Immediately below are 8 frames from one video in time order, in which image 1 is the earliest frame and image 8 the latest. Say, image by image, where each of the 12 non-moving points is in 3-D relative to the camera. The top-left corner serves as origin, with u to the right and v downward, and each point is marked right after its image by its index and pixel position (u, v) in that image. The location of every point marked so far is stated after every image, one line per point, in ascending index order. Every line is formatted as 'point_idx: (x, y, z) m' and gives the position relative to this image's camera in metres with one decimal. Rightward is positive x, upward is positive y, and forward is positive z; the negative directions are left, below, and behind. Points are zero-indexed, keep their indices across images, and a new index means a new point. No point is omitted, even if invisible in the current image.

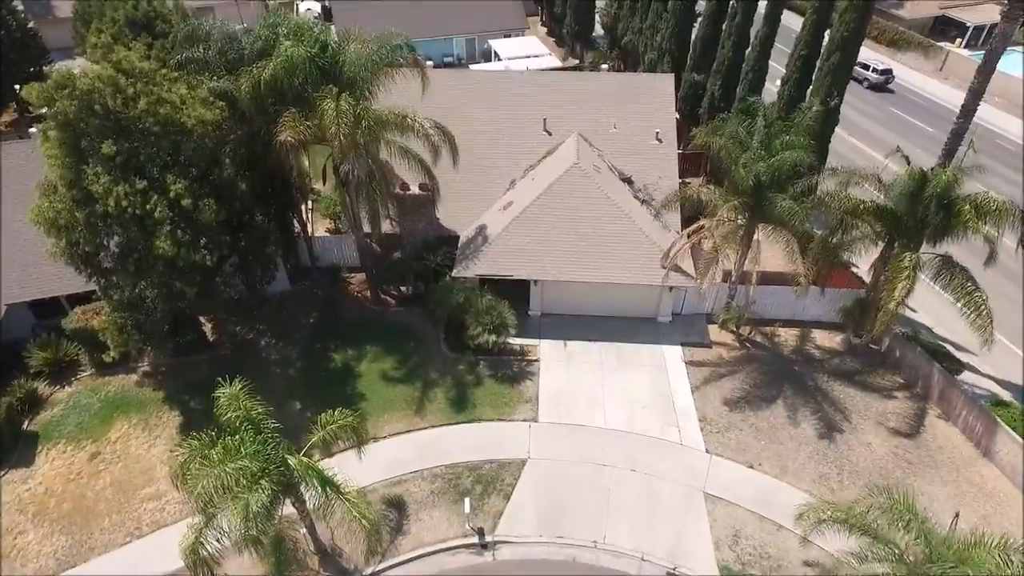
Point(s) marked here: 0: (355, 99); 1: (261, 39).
0: (-4.4, +5.2, +19.1) m
1: (-7.2, +7.1, +19.6) m
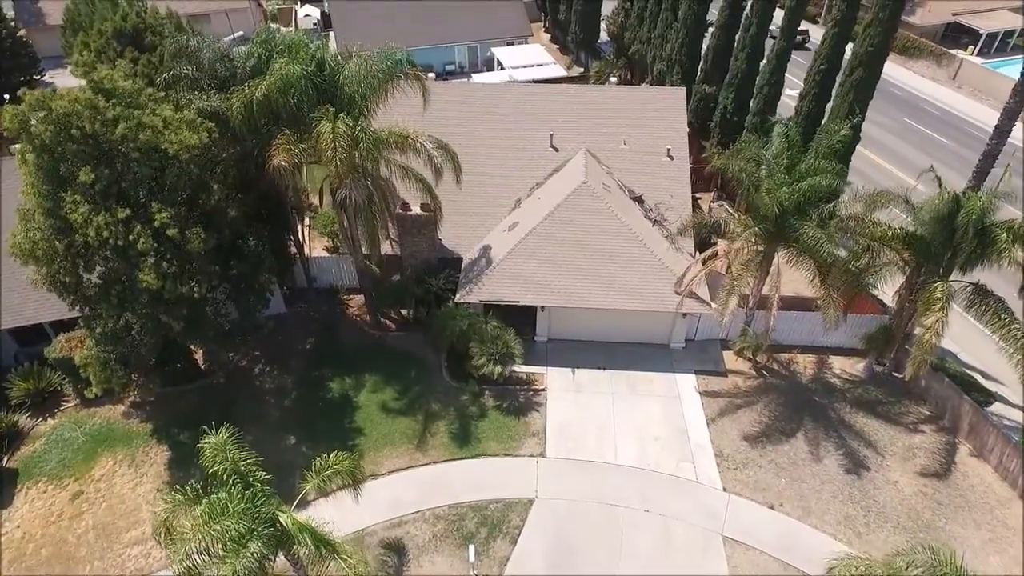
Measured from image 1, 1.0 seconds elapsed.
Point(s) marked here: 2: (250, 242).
0: (-4.2, +4.4, +18.0) m
1: (-7.0, +6.2, +18.5) m
2: (-7.6, +1.3, +19.8) m
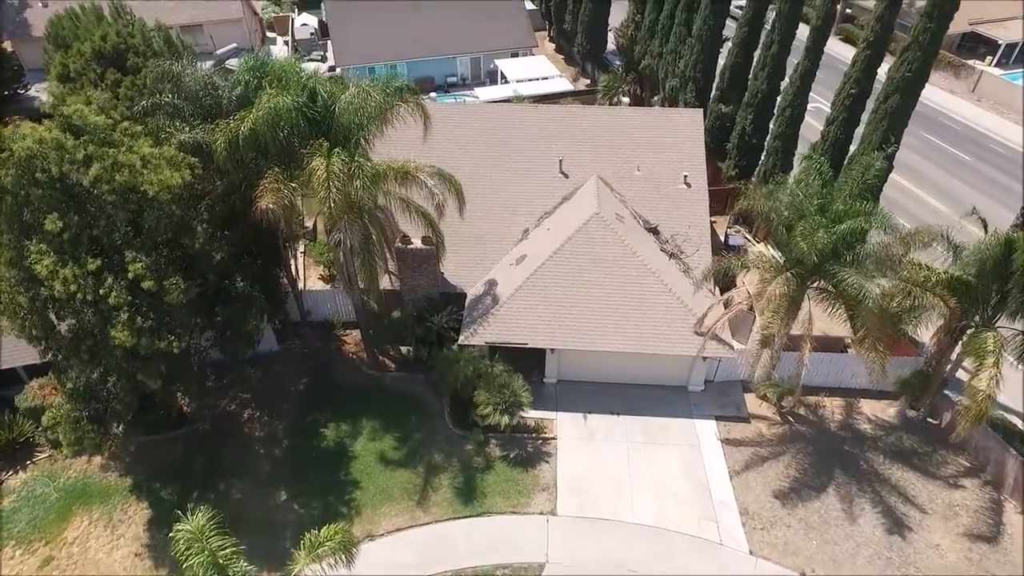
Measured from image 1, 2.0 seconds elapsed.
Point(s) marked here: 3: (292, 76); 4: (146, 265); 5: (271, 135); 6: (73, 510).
0: (-3.9, +3.2, +16.4) m
1: (-6.7, +5.0, +17.0) m
2: (-7.3, +0.1, +18.3) m
3: (-5.4, +5.2, +16.7) m
4: (-7.9, +0.5, +14.7) m
5: (-5.6, +3.6, +16.0) m
6: (-12.0, -6.0, +18.6) m
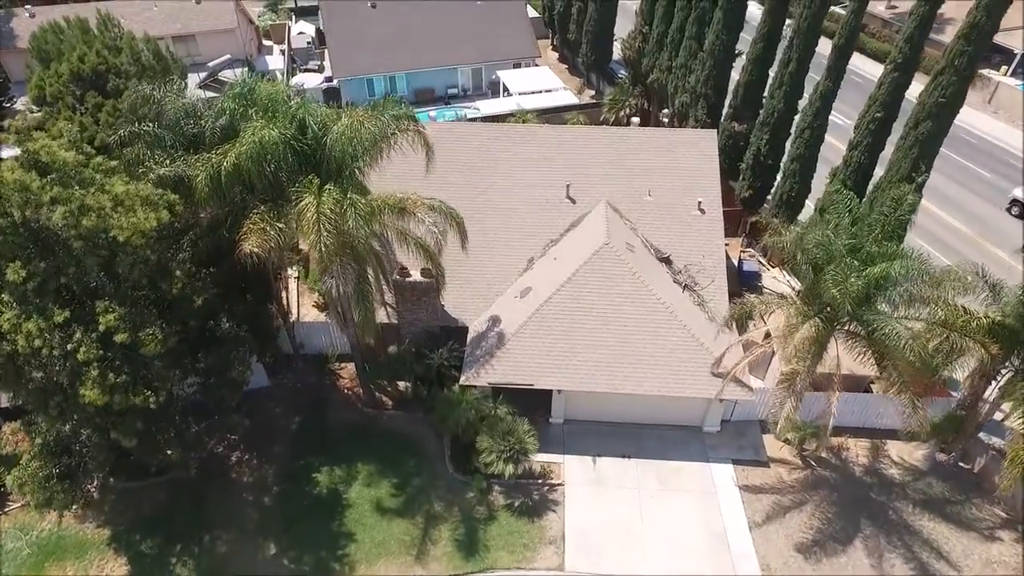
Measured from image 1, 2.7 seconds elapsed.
0: (-3.8, +2.1, +15.2) m
1: (-6.6, +4.0, +15.7) m
2: (-7.2, -0.9, +17.0) m
3: (-5.2, +4.1, +15.4) m
4: (-7.8, -0.5, +13.4) m
5: (-5.5, +2.5, +14.7) m
6: (-11.8, -7.1, +17.4) m
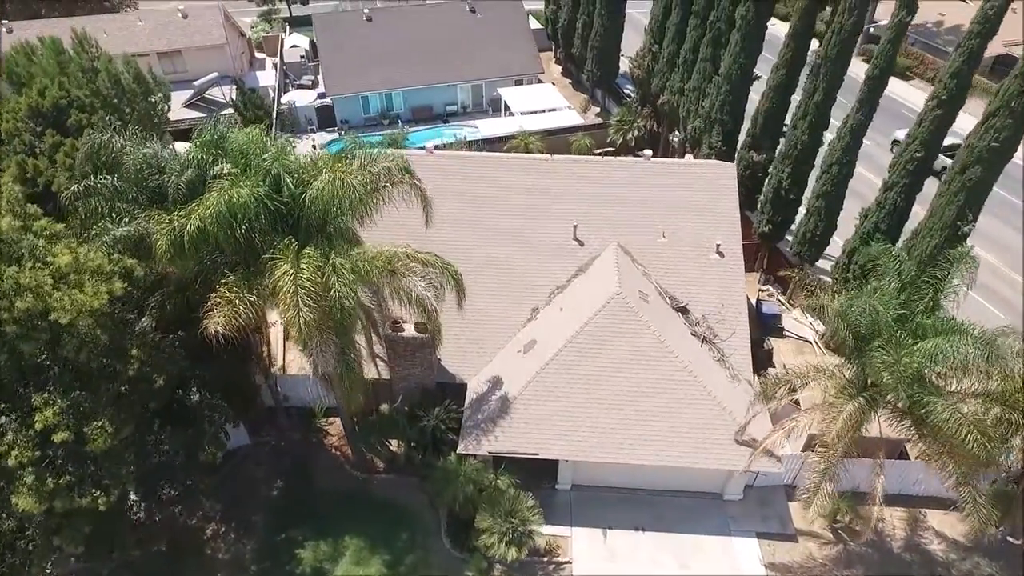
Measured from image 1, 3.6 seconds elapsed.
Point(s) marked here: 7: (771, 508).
0: (-3.7, +0.6, +13.4) m
1: (-6.5, +2.5, +13.9) m
2: (-7.1, -2.4, +15.2) m
3: (-5.2, +2.6, +13.6) m
4: (-7.7, -2.0, +11.6) m
5: (-5.4, +1.0, +12.9) m
6: (-11.8, -8.6, +15.6) m
7: (+7.2, -6.1, +19.1) m
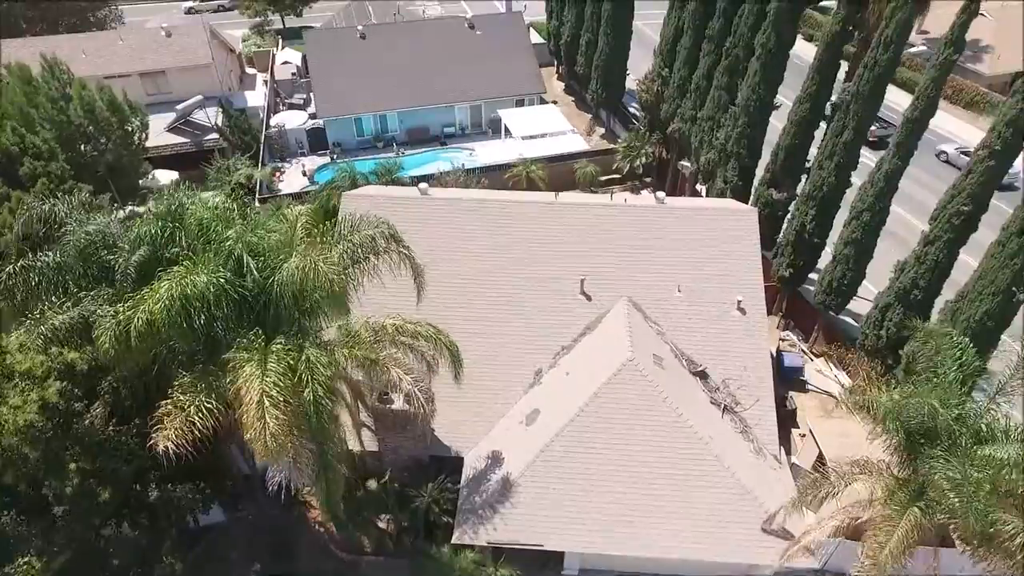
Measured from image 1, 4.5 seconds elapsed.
0: (-3.7, -1.0, +11.6) m
1: (-6.5, +0.9, +12.1) m
2: (-7.1, -4.1, +13.4) m
3: (-5.1, +1.0, +11.8) m
4: (-7.7, -3.7, +9.8) m
5: (-5.4, -0.6, +11.1) m
6: (-11.7, -10.2, +13.7) m
7: (+7.2, -7.8, +17.2) m
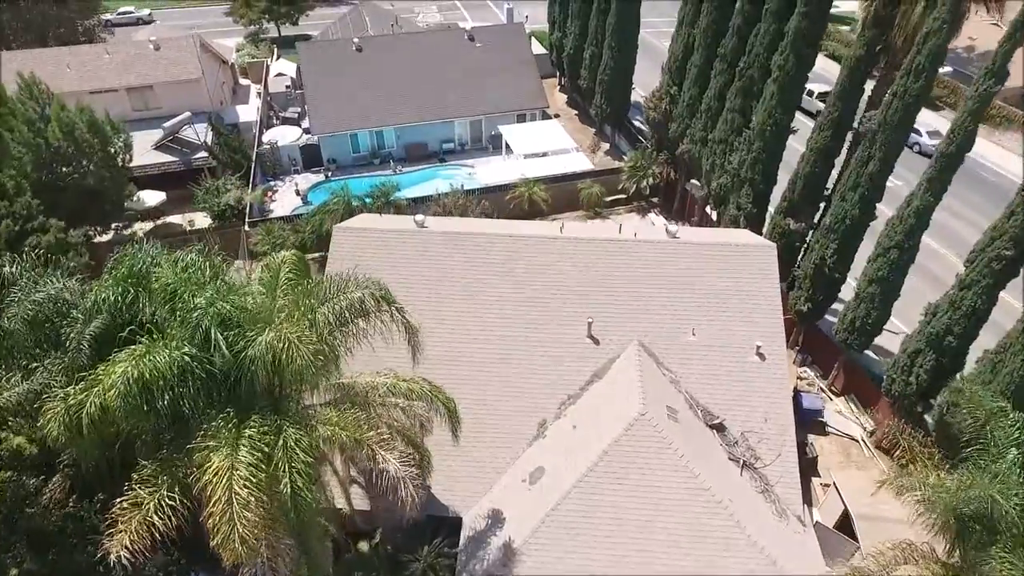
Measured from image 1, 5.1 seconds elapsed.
0: (-3.6, -2.1, +10.3) m
1: (-6.4, -0.3, +10.8) m
2: (-7.0, -5.2, +12.1) m
3: (-5.1, -0.1, +10.5) m
4: (-7.6, -4.8, +8.5) m
5: (-5.3, -1.7, +9.8) m
6: (-11.7, -11.3, +12.4) m
7: (+7.3, -8.9, +15.9) m
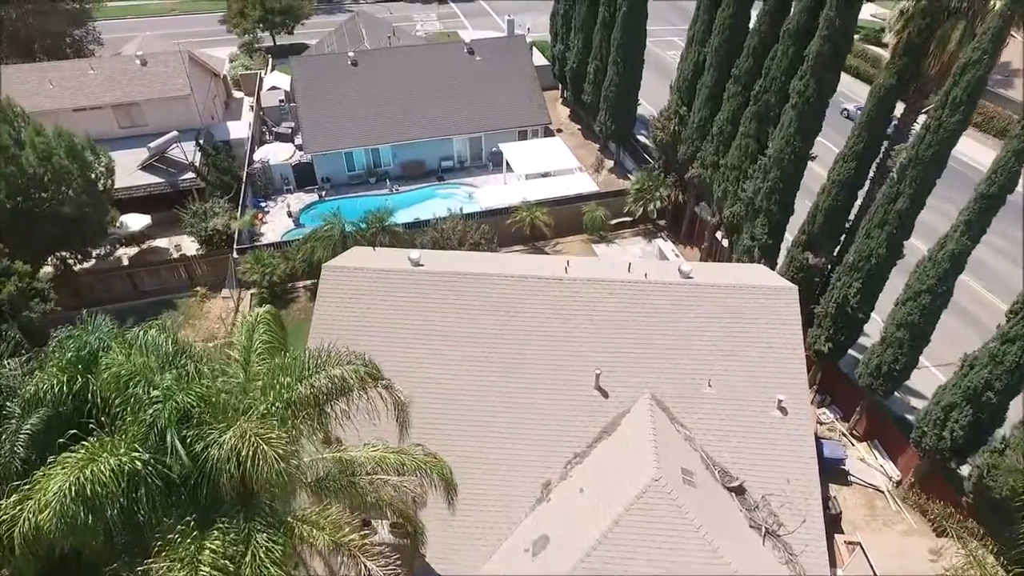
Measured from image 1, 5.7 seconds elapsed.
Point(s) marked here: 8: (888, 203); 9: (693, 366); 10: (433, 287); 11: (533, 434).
0: (-3.6, -3.2, +8.9) m
1: (-6.4, -1.4, +9.5) m
2: (-7.0, -6.3, +10.8) m
3: (-5.0, -1.3, +9.2) m
4: (-7.6, -5.9, +7.2) m
5: (-5.3, -2.9, +8.5) m
6: (-11.6, -12.5, +11.1) m
7: (+7.3, -10.0, +14.6) m
8: (+9.7, +2.2, +17.7) m
9: (+4.4, -1.9, +16.8) m
10: (-2.1, +0.1, +17.8) m
11: (+0.5, -3.4, +16.1) m
